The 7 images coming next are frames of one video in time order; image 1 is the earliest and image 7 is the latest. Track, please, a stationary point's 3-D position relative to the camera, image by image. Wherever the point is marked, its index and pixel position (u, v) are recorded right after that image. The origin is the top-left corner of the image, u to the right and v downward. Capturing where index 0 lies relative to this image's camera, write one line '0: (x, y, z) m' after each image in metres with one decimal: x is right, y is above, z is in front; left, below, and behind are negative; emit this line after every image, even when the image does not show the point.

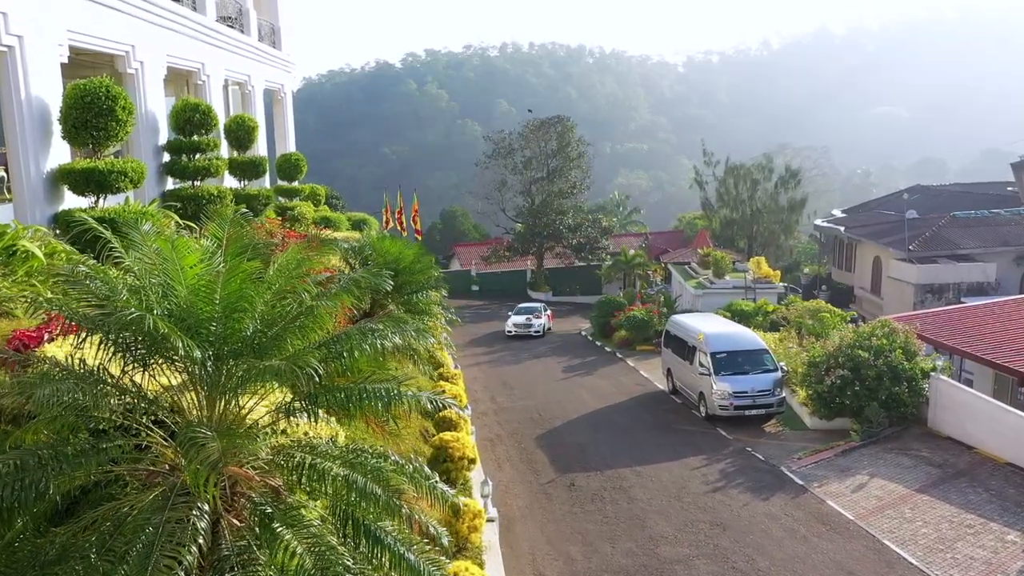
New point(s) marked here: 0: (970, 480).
0: (+7.3, -3.0, +12.4) m
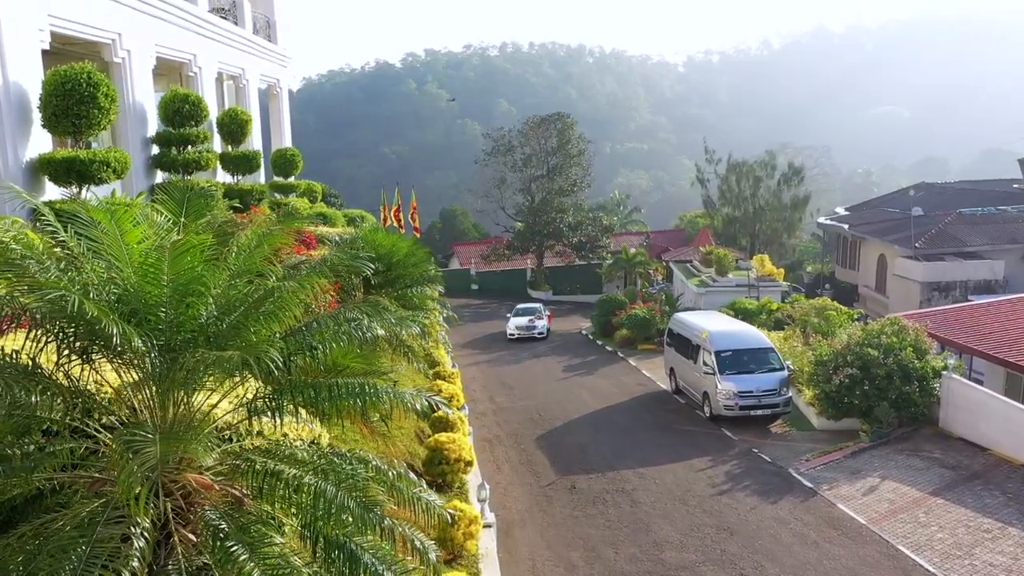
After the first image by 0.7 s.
0: (+7.2, -3.0, +12.0) m
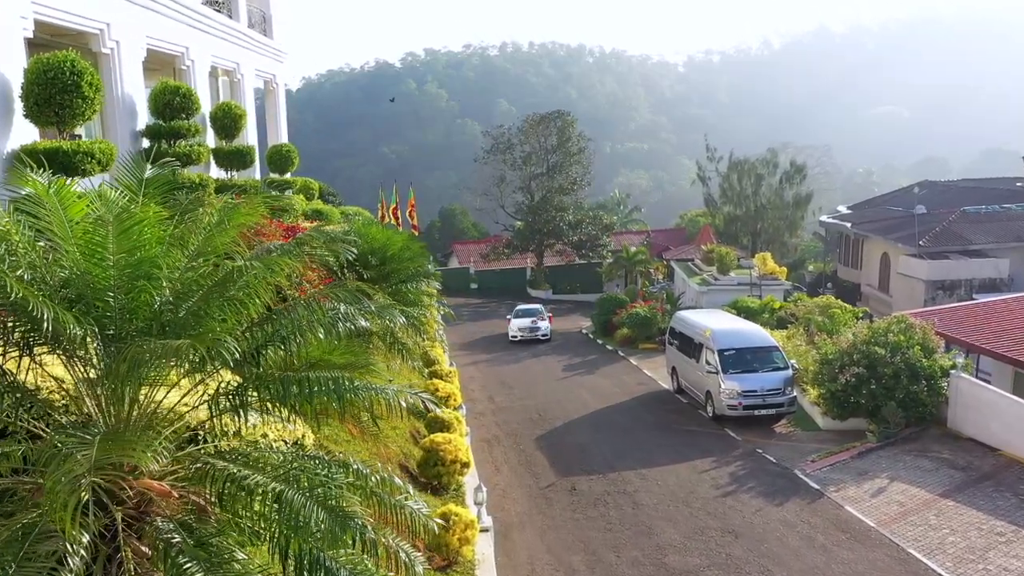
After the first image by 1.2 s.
0: (+7.2, -2.9, +11.7) m
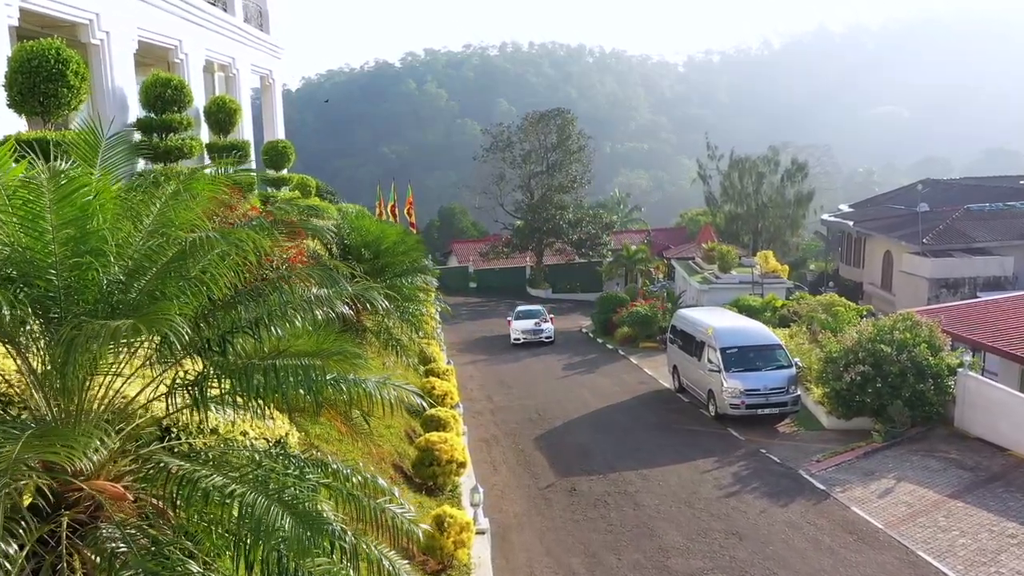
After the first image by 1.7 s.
0: (+7.2, -2.9, +11.4) m
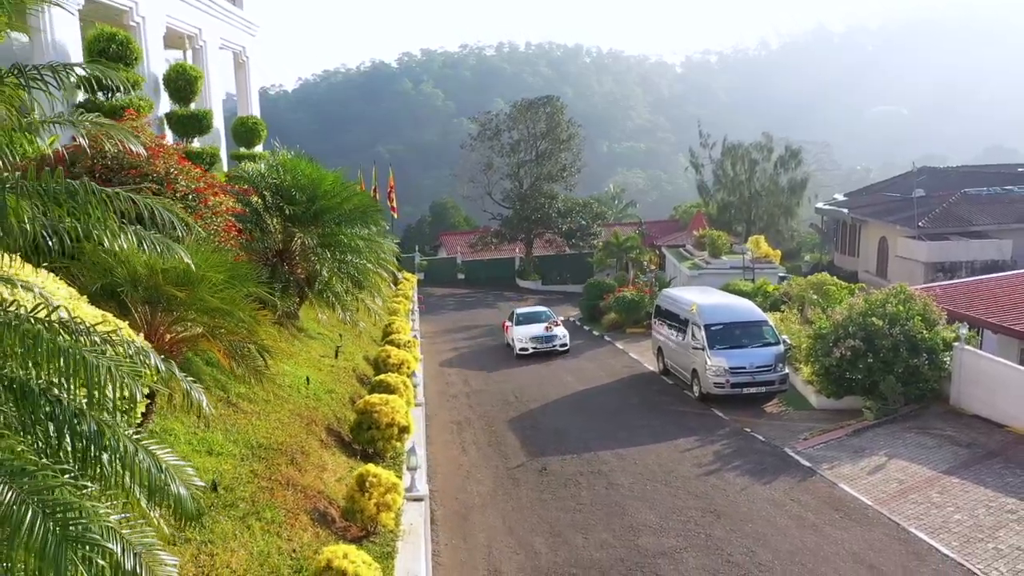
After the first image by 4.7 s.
0: (+6.7, -2.3, +10.7) m
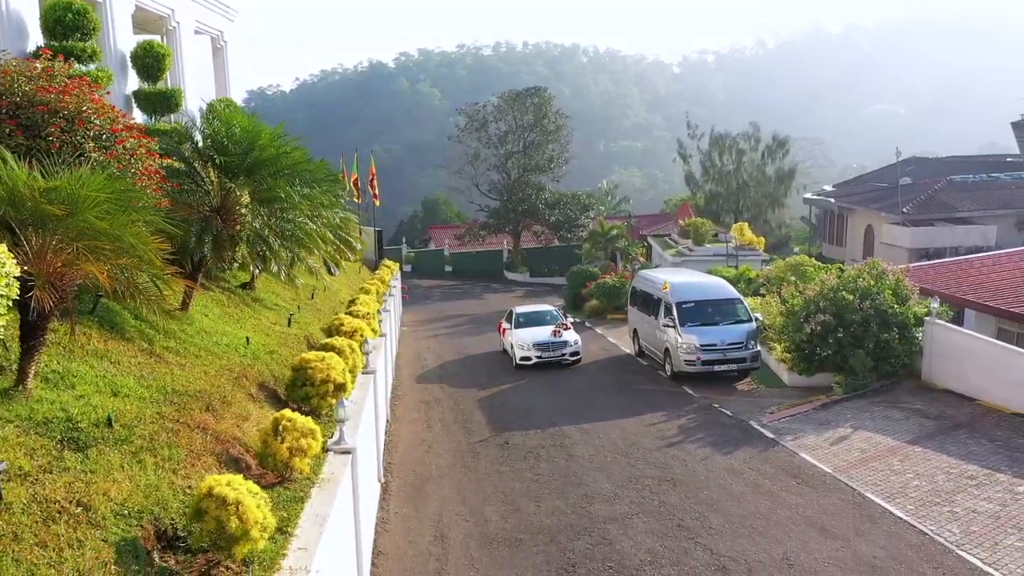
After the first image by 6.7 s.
0: (+6.1, -1.9, +10.5) m
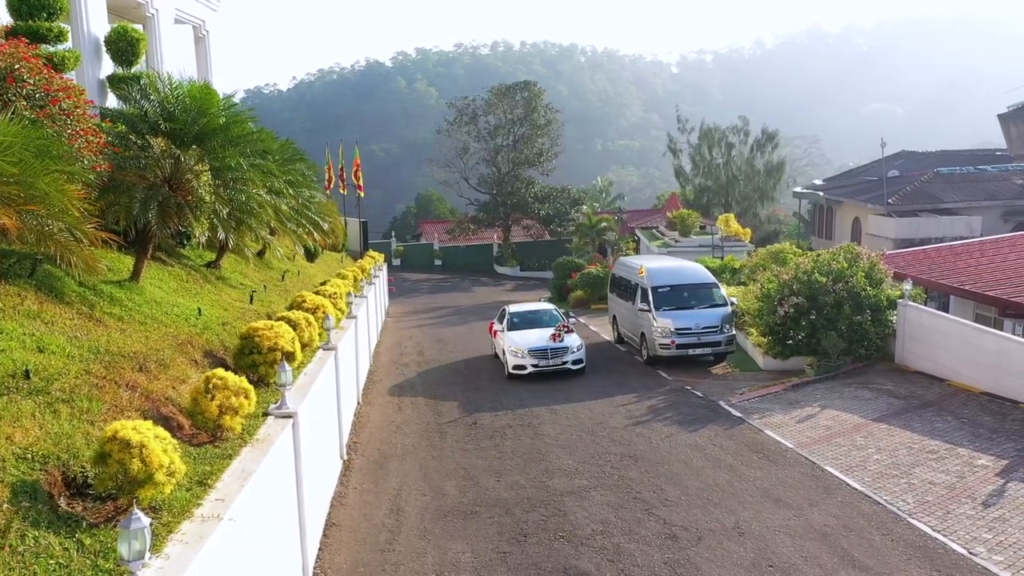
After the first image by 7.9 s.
0: (+5.7, -1.6, +10.4) m
